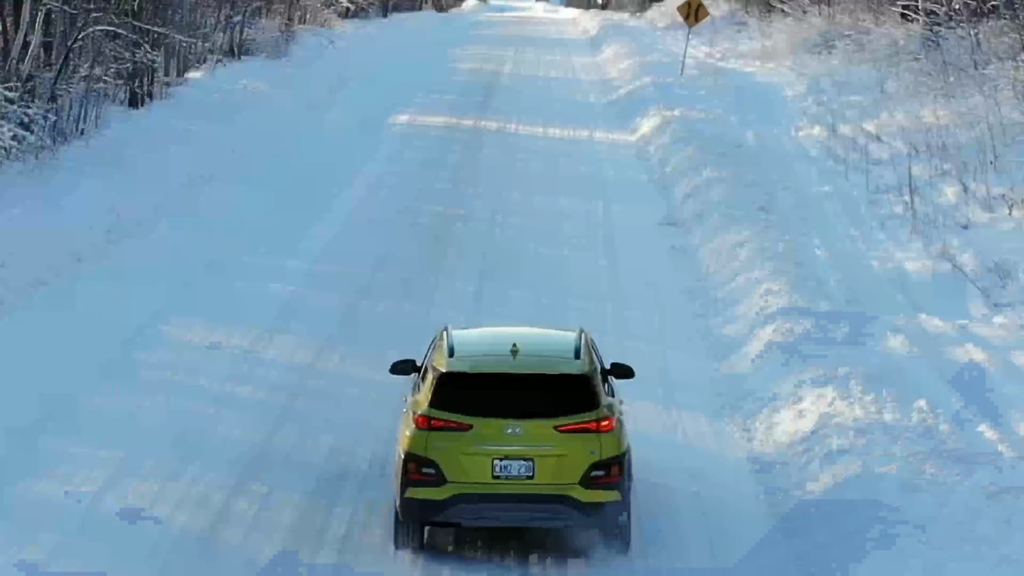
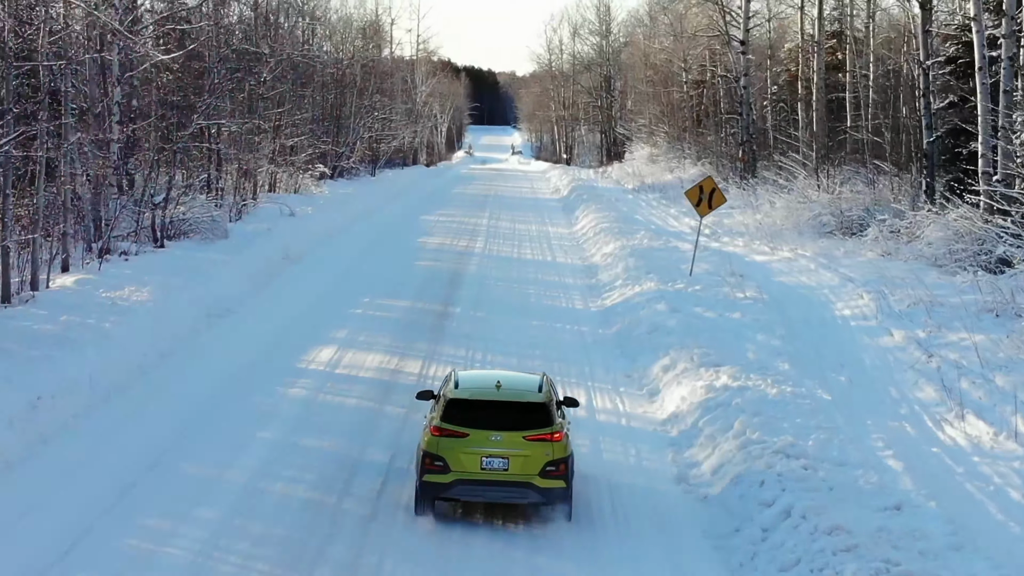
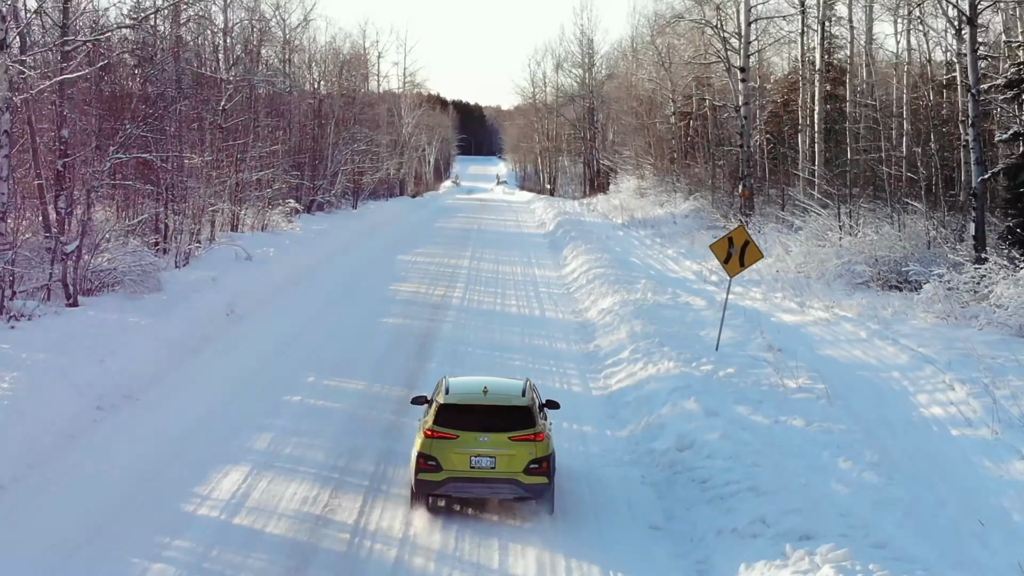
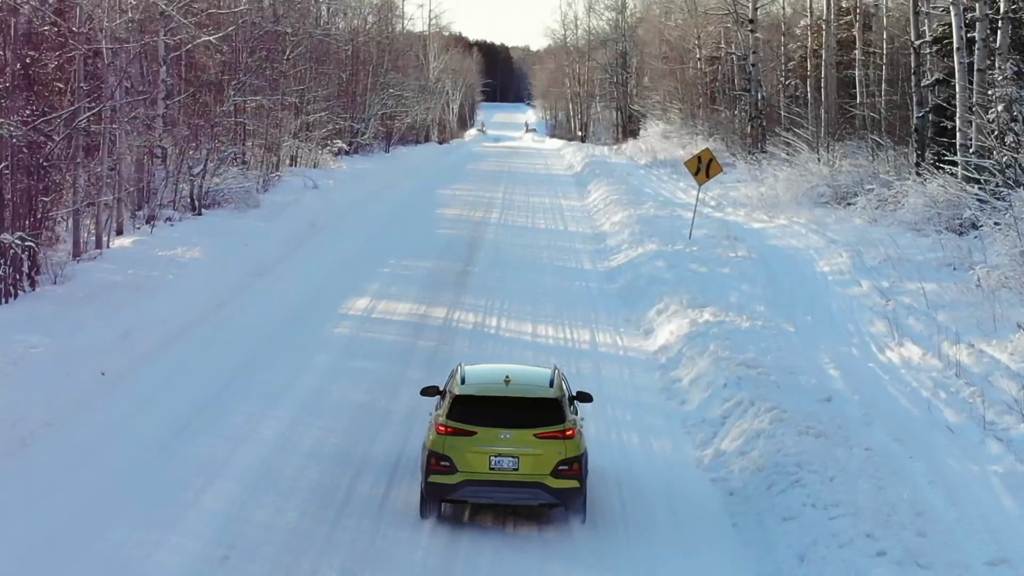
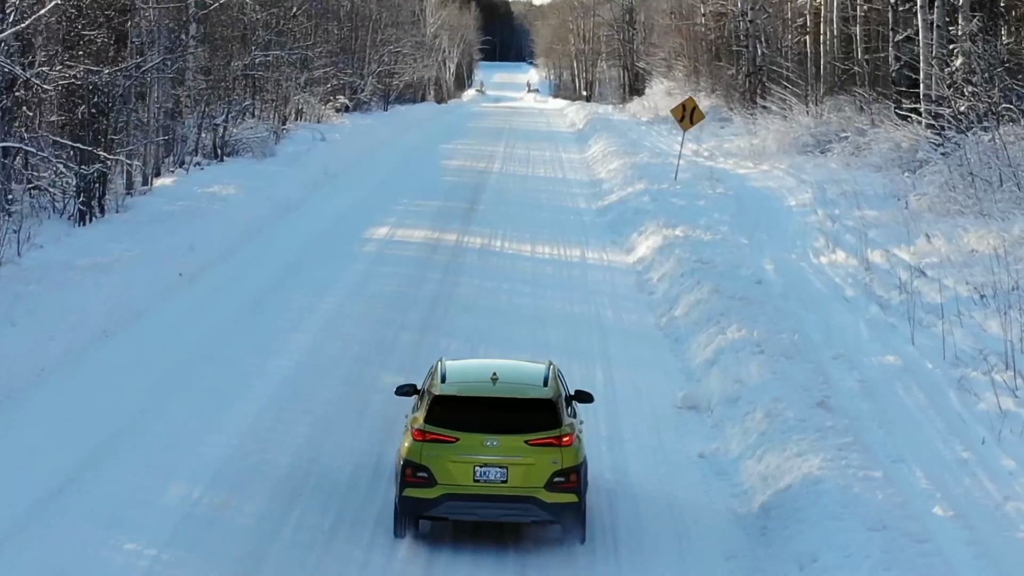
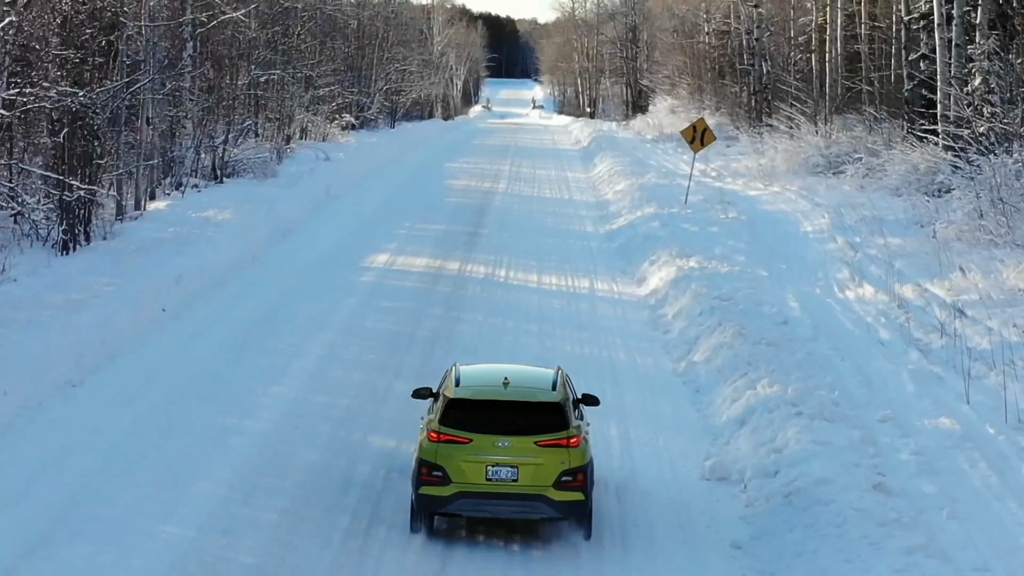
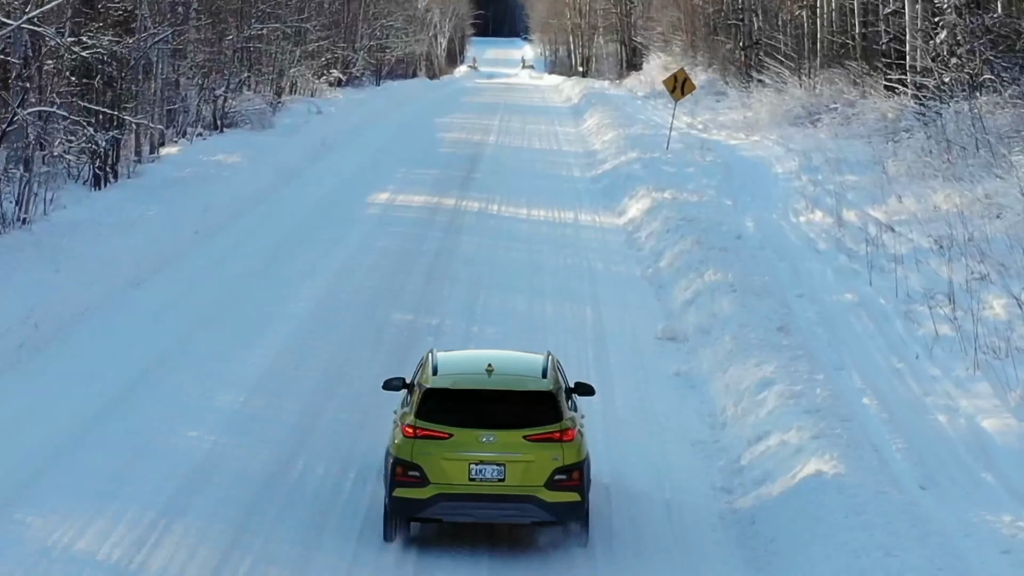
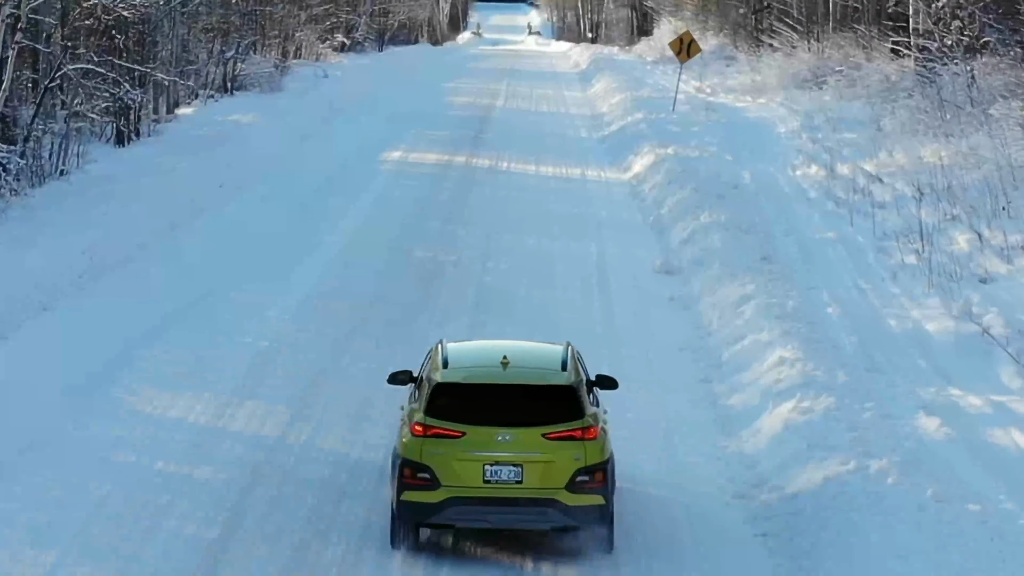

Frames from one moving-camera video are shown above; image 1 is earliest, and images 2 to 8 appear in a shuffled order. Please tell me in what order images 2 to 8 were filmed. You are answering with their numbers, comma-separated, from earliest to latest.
8, 7, 5, 6, 4, 2, 3
